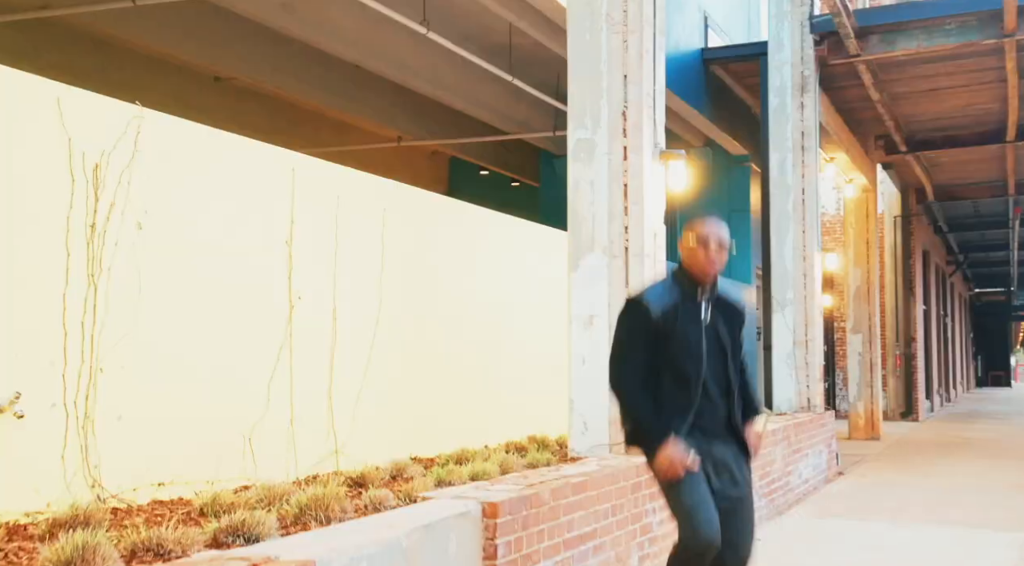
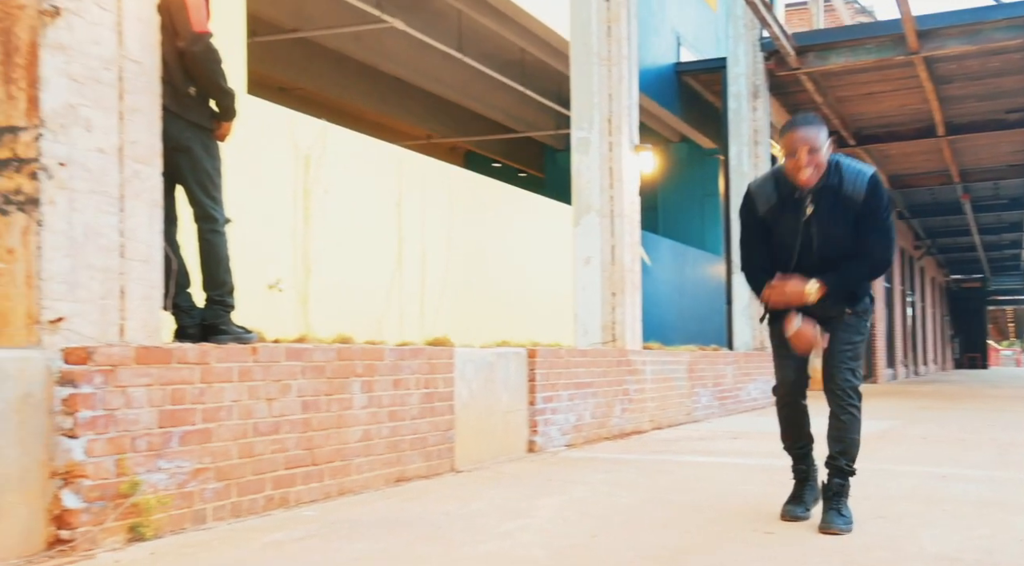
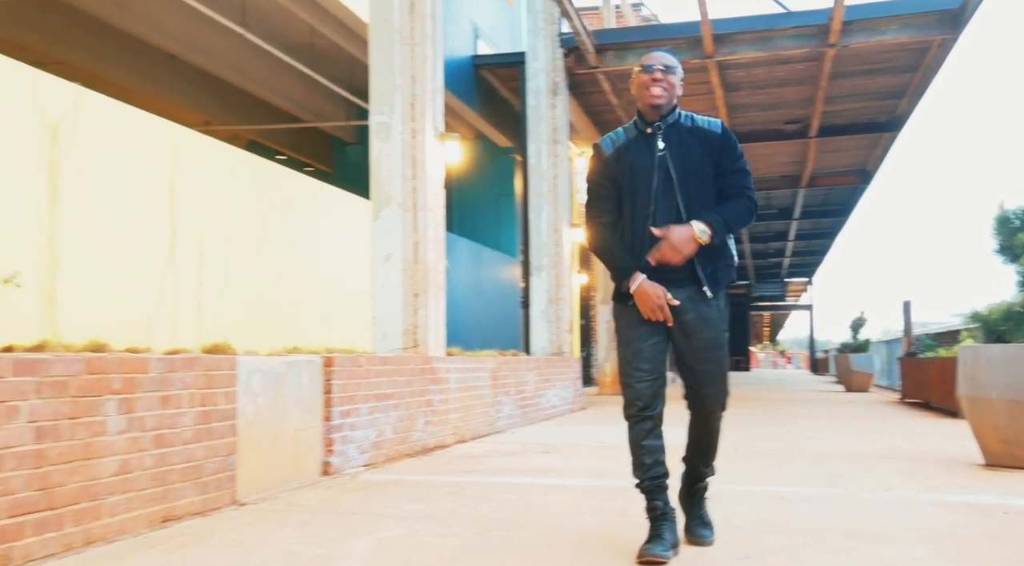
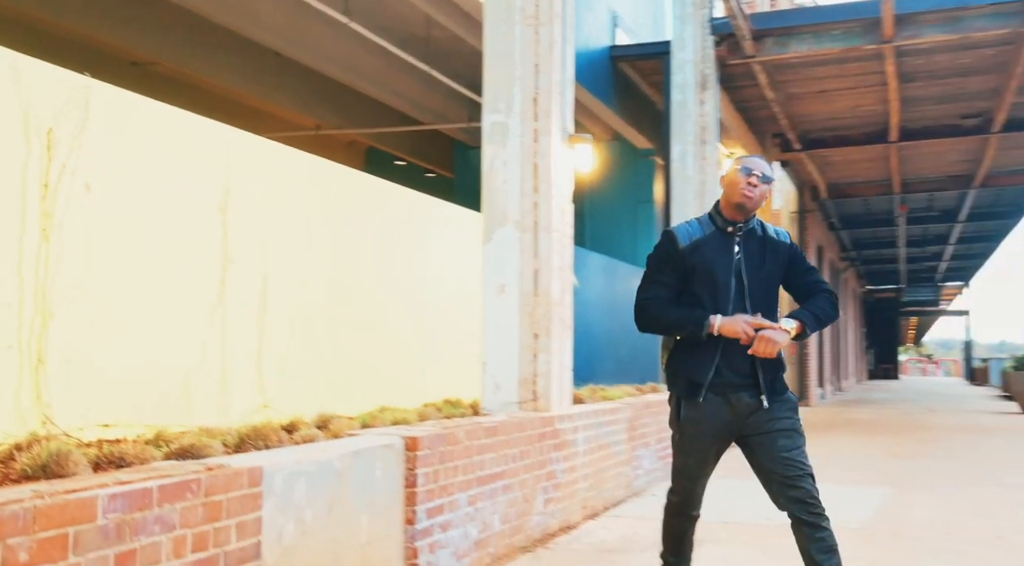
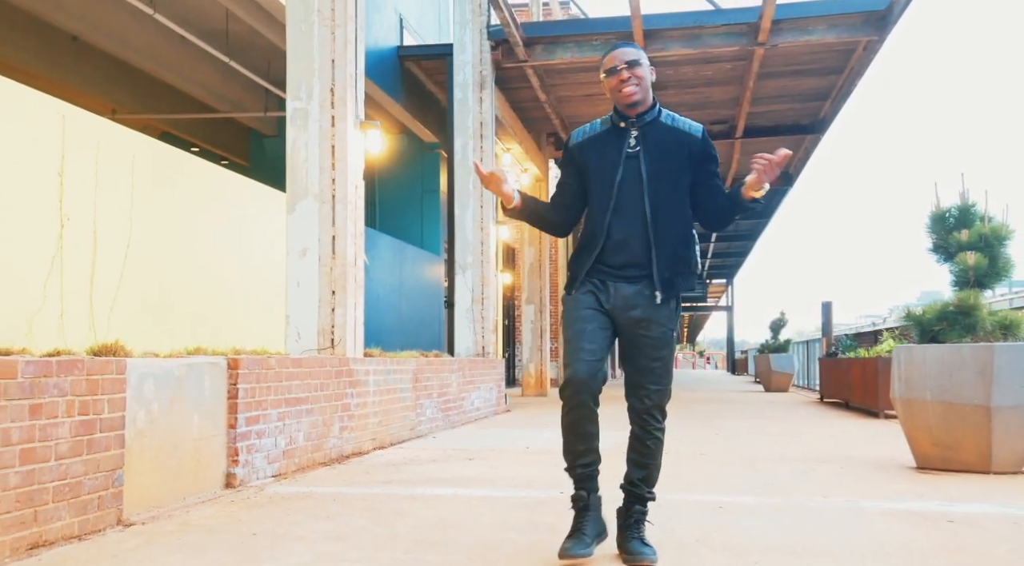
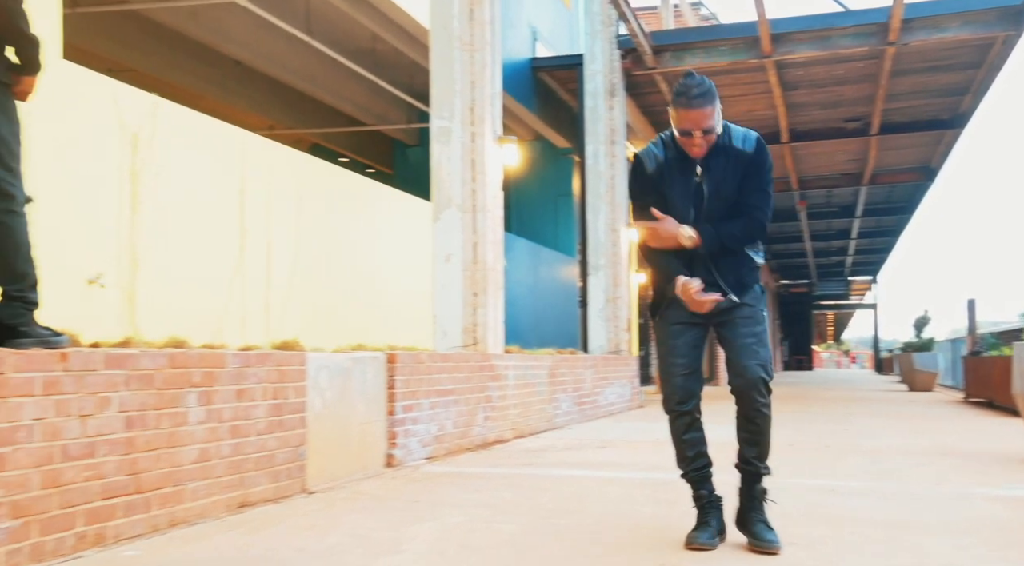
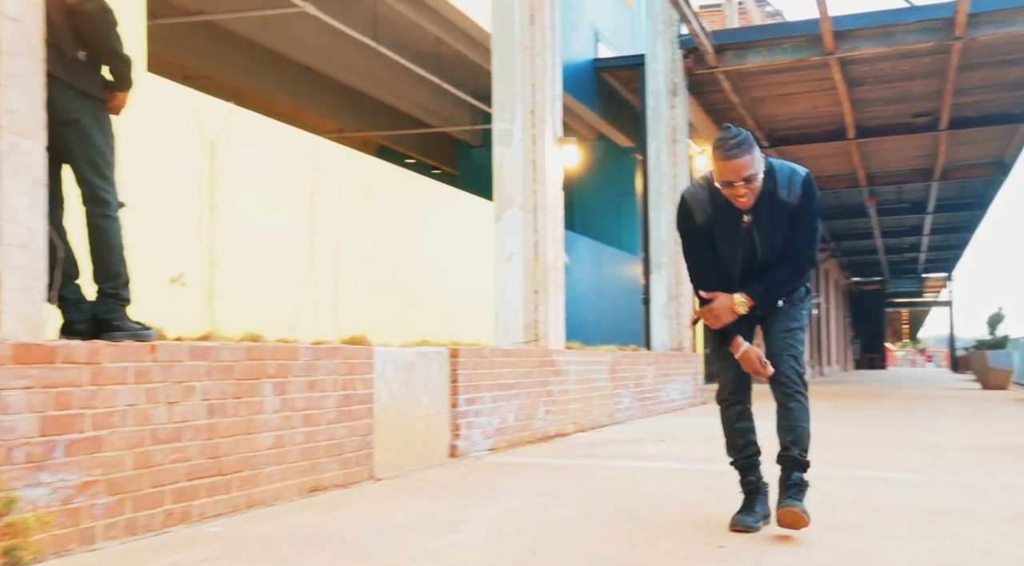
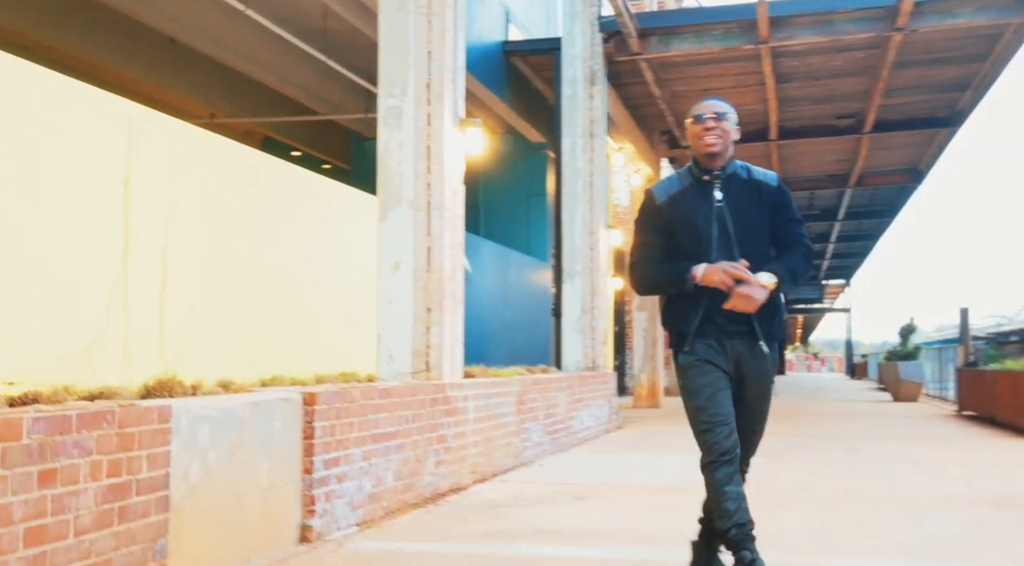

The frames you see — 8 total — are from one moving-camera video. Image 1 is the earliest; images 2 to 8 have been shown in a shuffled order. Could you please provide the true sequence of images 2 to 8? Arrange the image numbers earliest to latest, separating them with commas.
4, 8, 5, 3, 6, 7, 2
